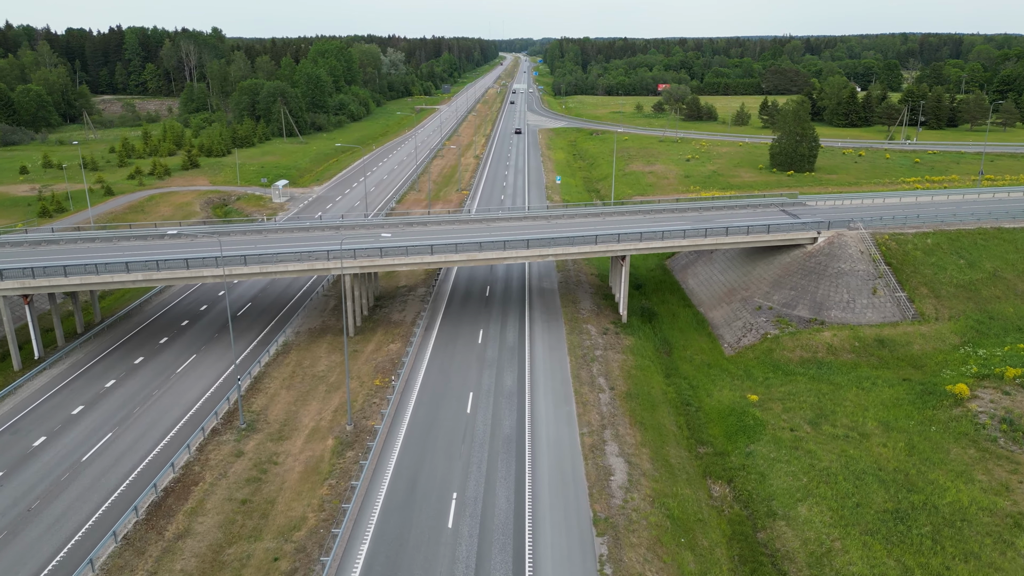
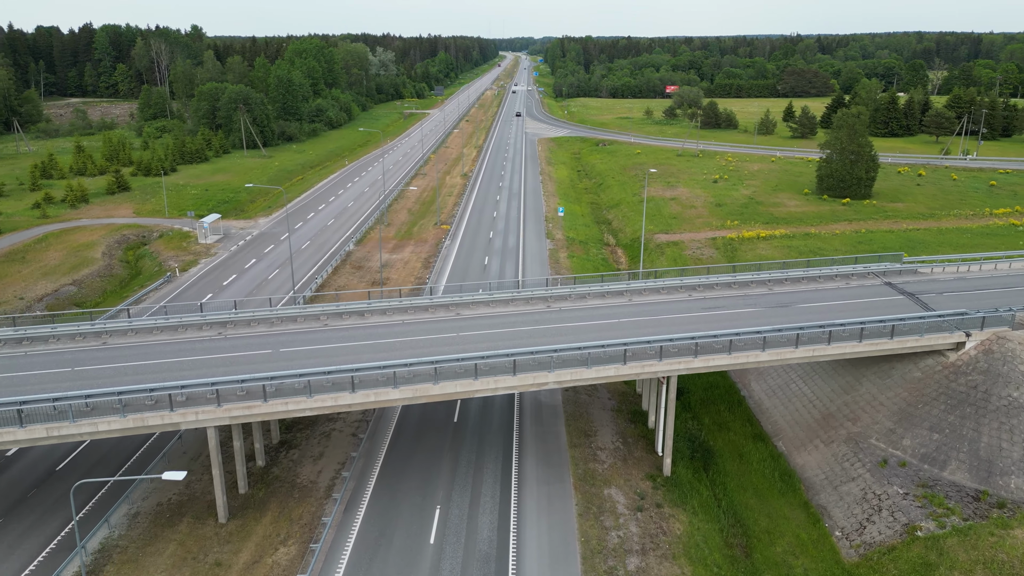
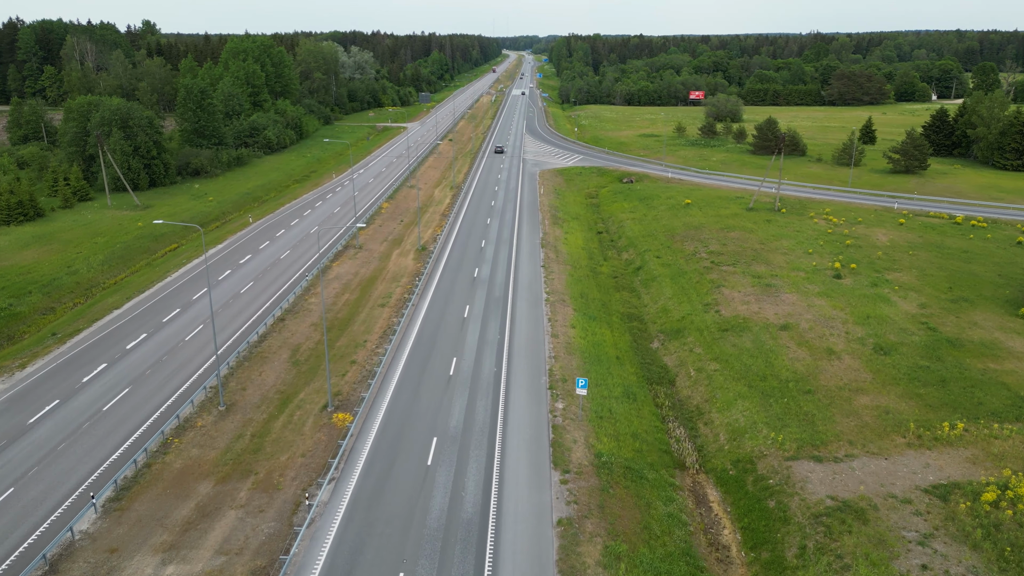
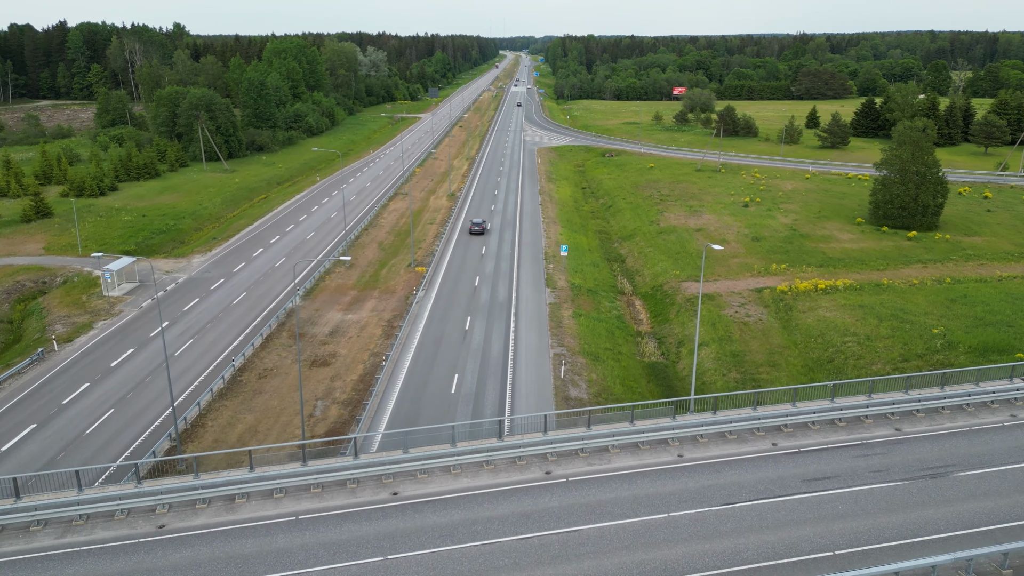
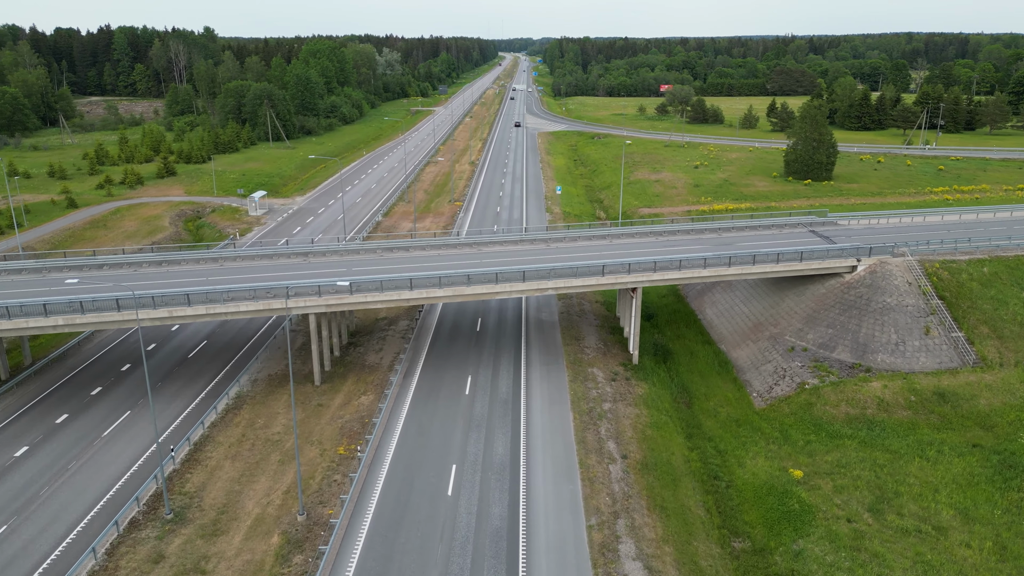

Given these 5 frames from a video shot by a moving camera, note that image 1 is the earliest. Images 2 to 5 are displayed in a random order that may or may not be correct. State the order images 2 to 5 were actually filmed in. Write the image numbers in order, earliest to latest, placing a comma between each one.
5, 2, 4, 3
